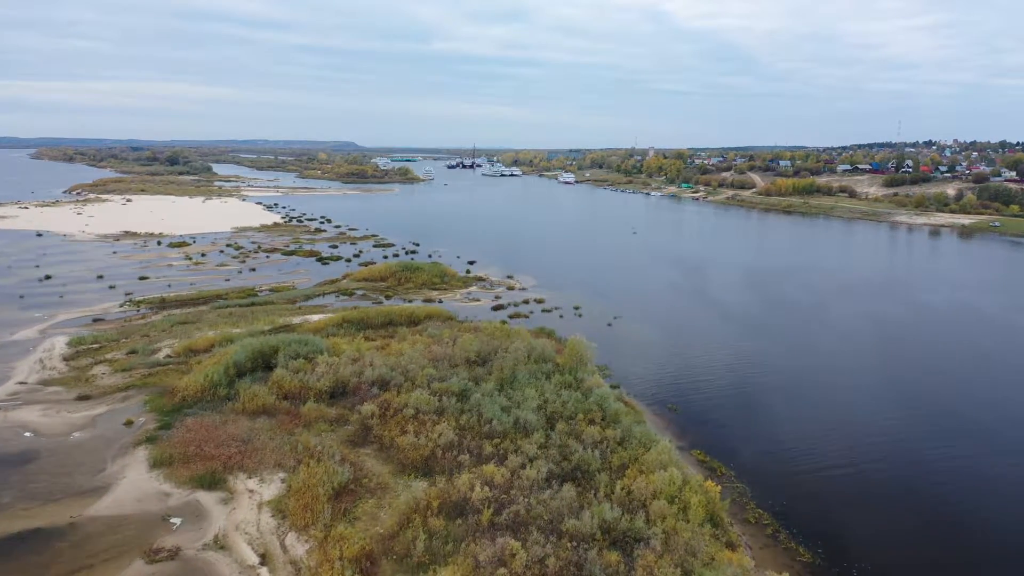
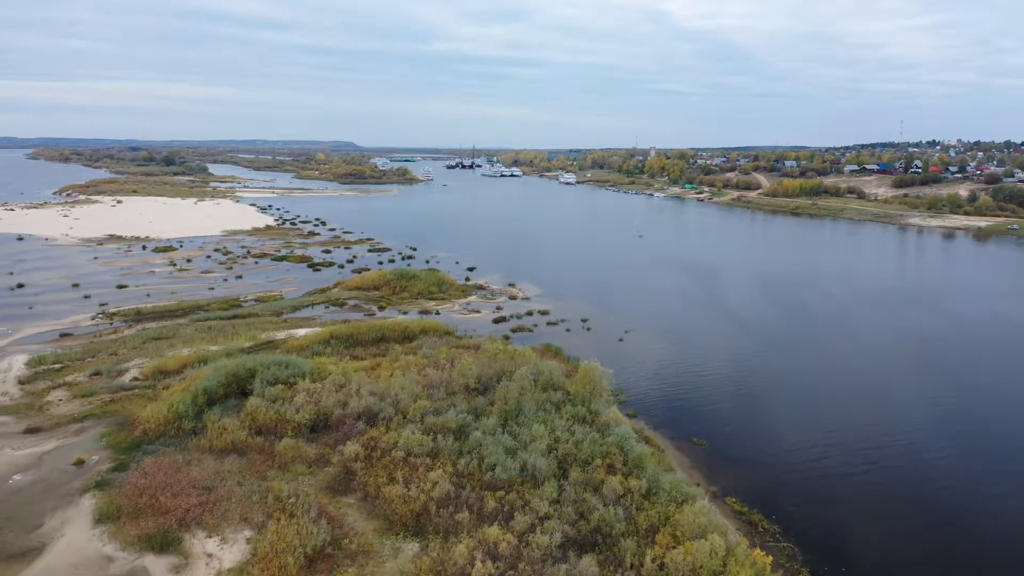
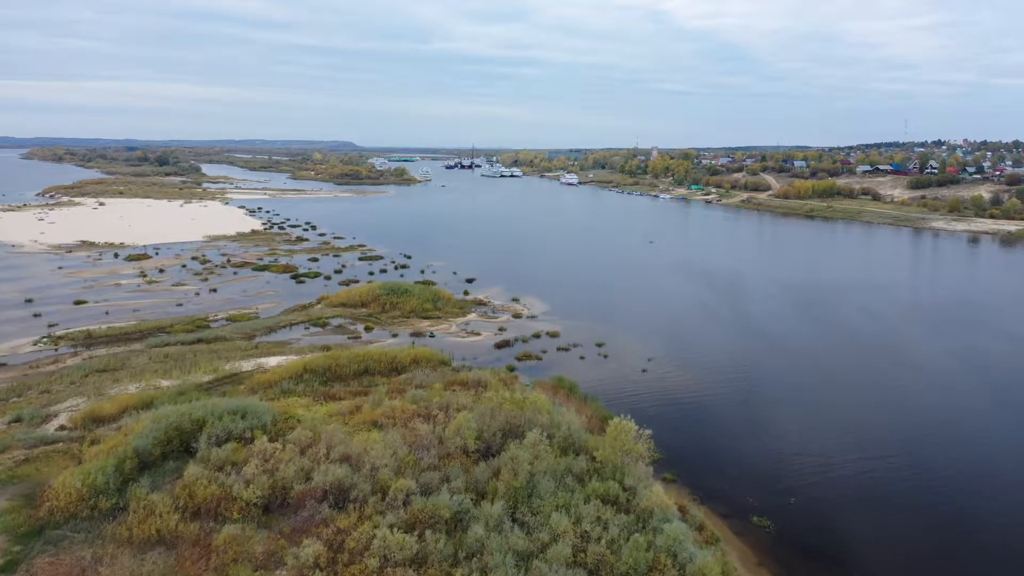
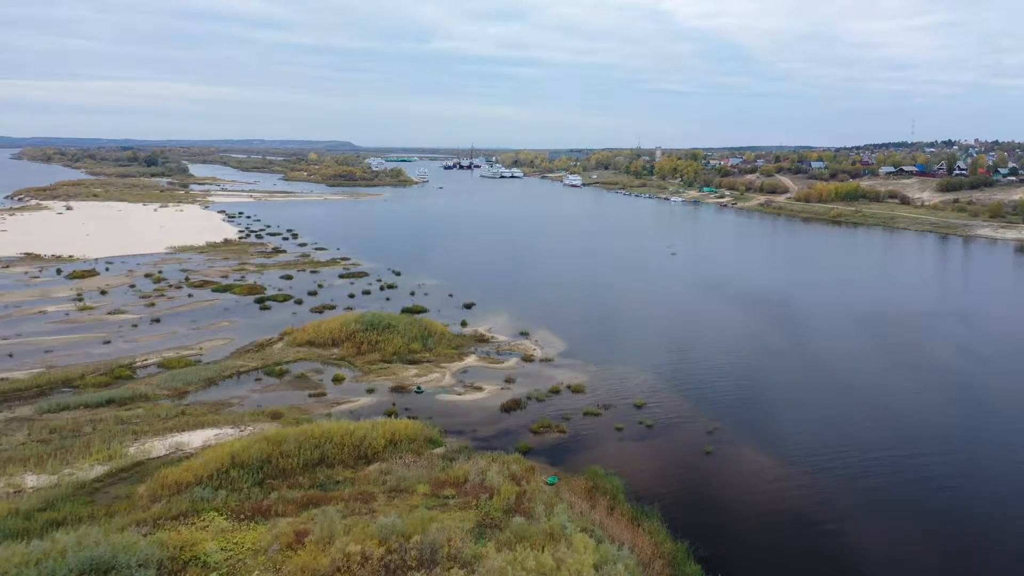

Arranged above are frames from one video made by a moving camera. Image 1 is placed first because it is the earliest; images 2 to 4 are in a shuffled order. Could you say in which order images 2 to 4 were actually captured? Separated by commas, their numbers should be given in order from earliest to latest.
2, 3, 4
